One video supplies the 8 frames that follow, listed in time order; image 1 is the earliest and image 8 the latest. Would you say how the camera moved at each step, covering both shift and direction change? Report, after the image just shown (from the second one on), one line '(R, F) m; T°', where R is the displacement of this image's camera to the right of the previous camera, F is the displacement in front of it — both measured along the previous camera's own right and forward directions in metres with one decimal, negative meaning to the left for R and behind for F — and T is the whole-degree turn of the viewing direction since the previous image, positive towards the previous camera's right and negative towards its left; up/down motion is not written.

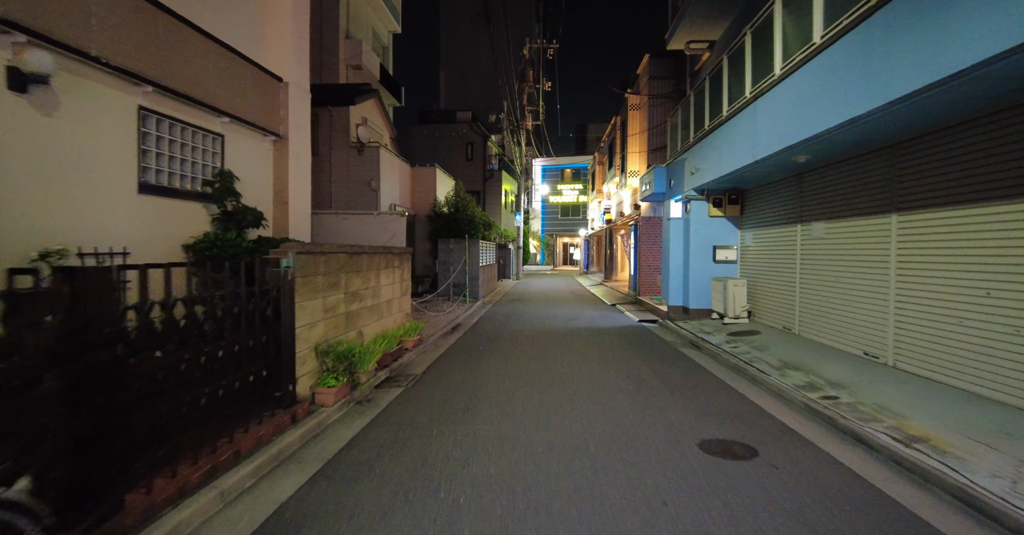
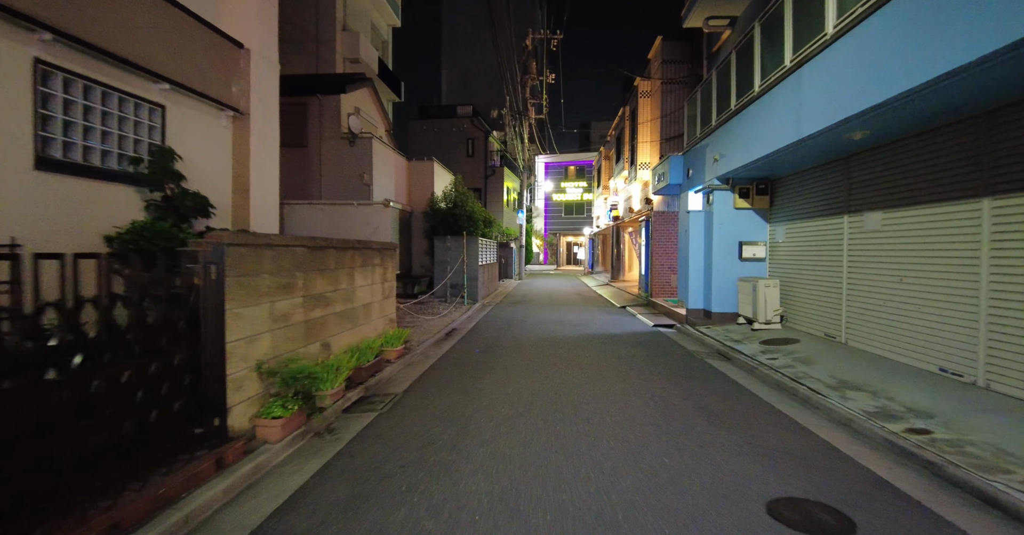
(0.0, +1.2) m; 0°
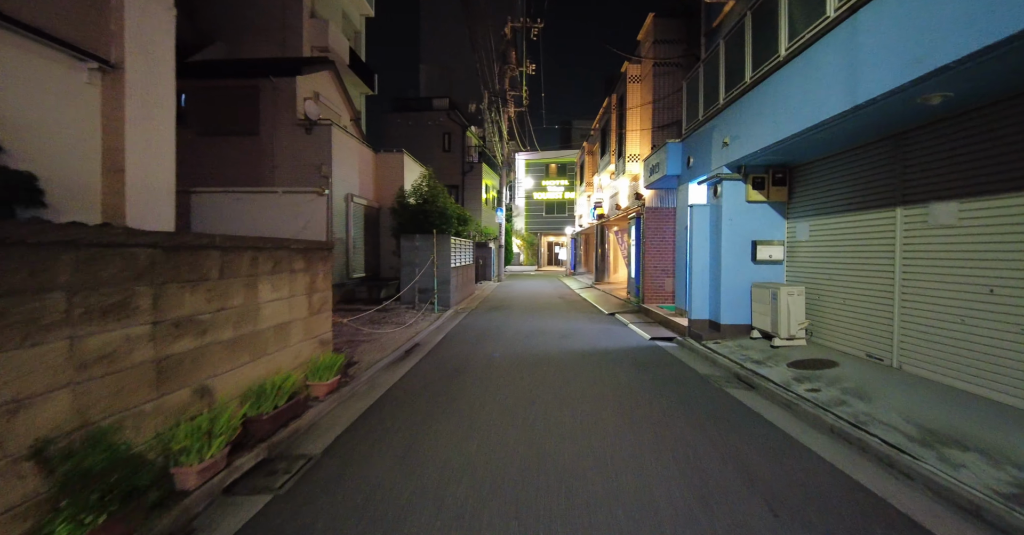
(+0.1, +1.6) m; +2°
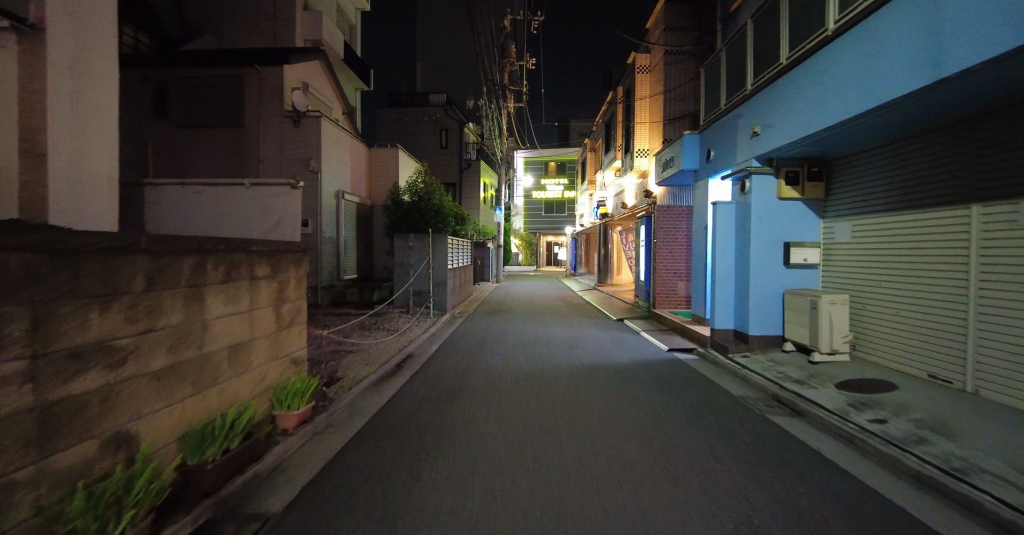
(-0.1, +0.9) m; 0°
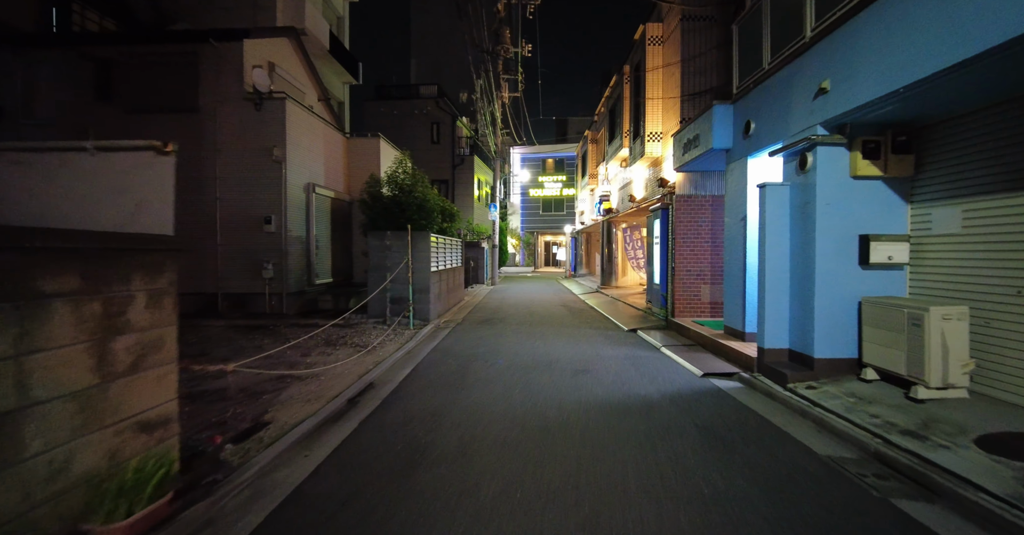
(+0.1, +1.8) m; 0°
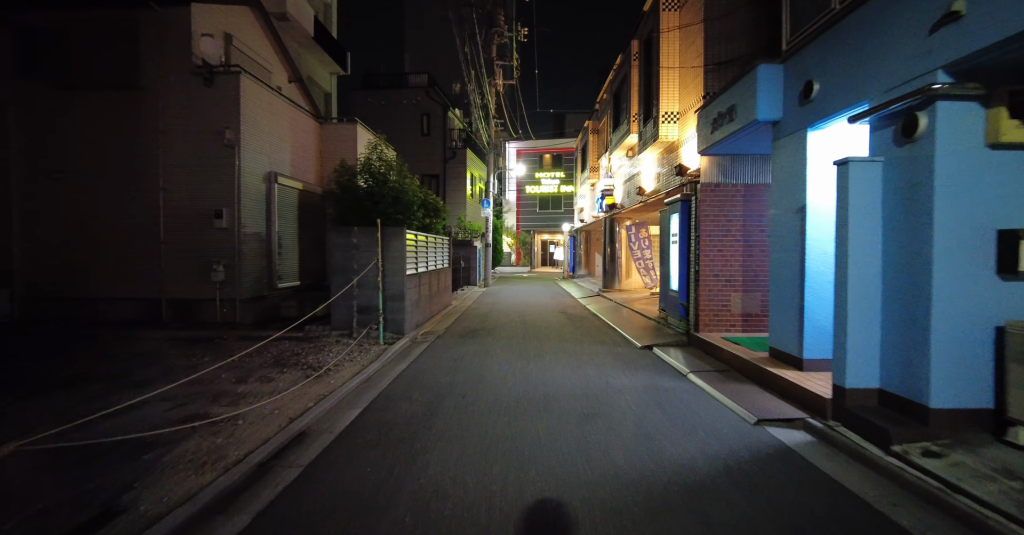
(+0.1, +1.8) m; 0°
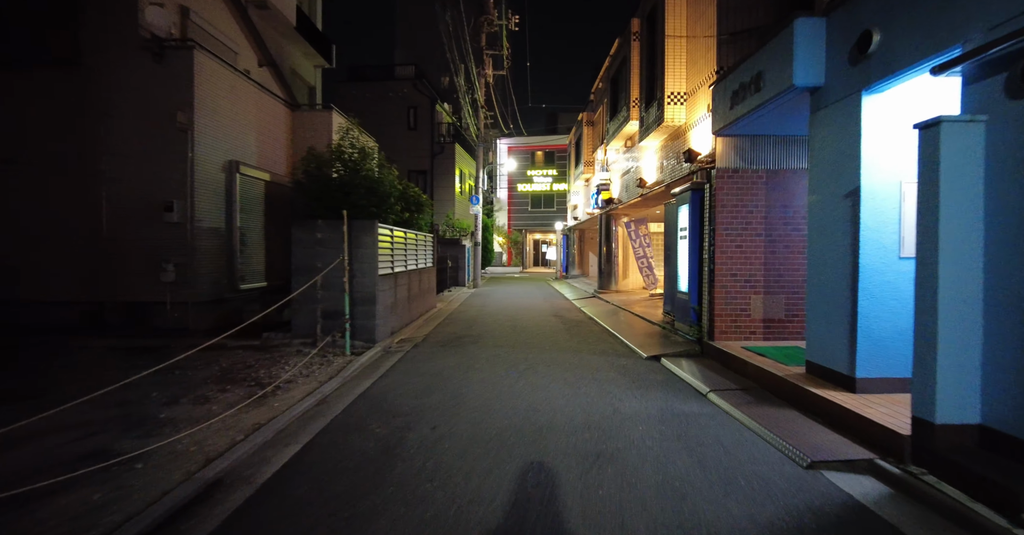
(+0.1, +1.2) m; +1°
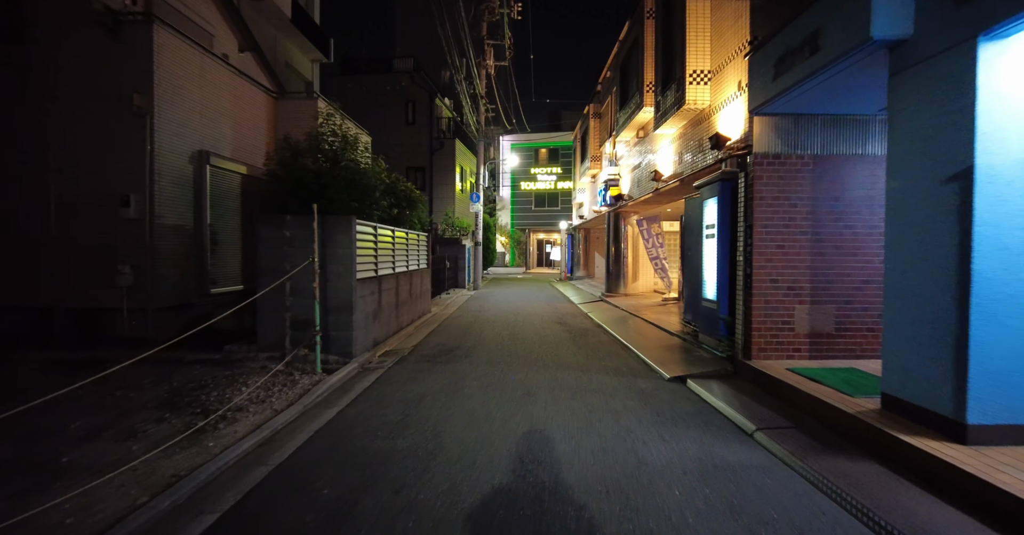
(+0.1, +1.2) m; 0°
